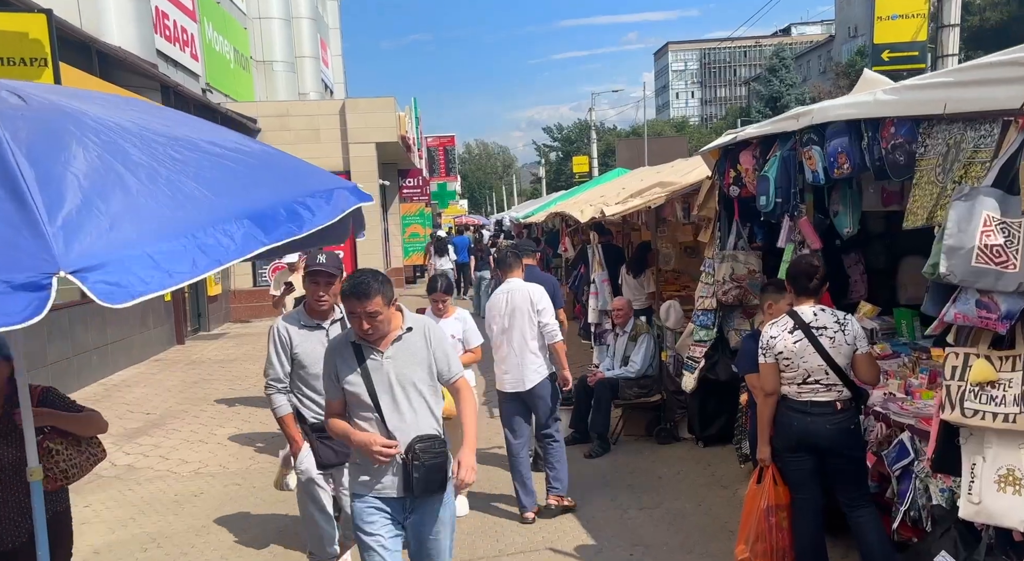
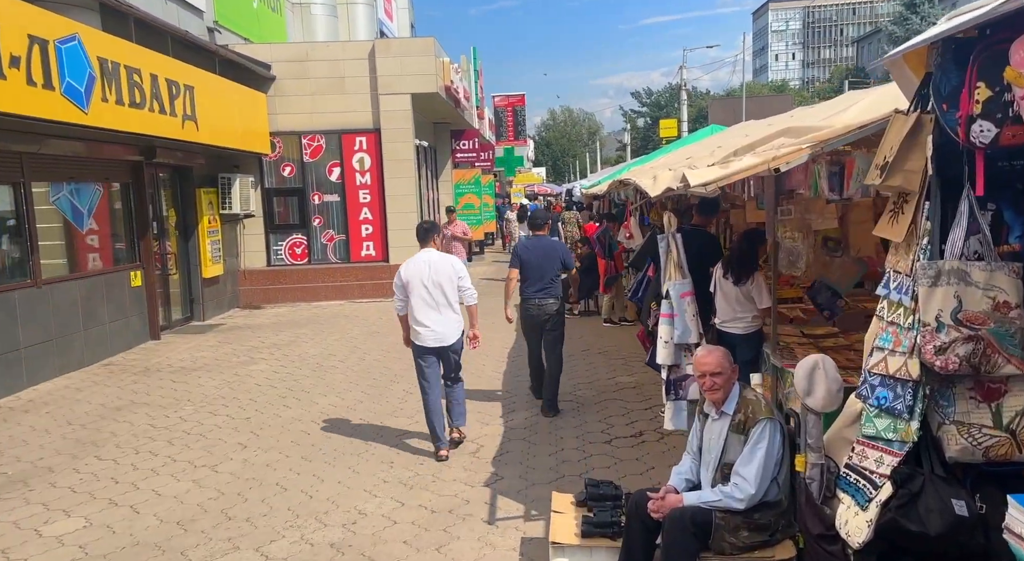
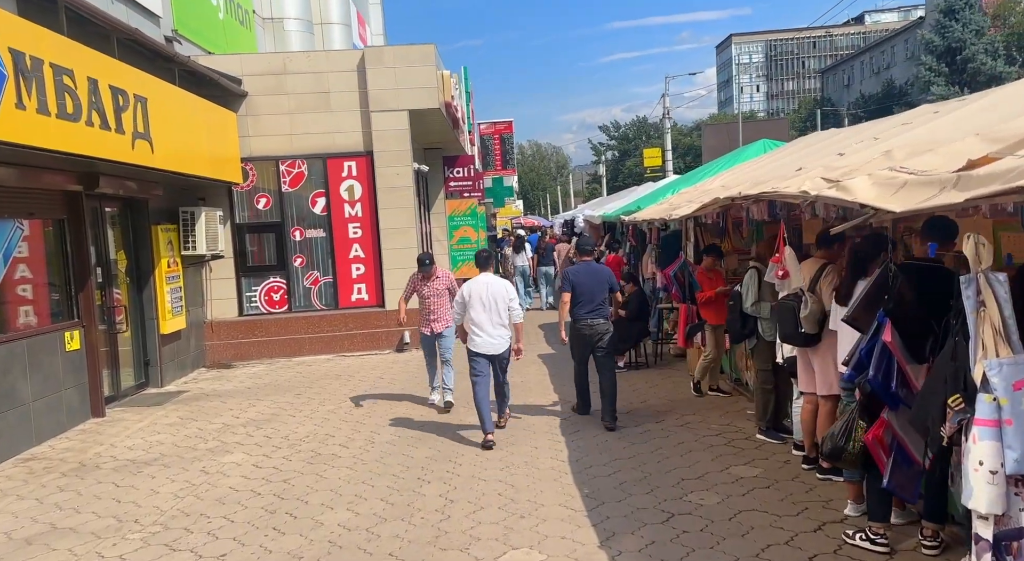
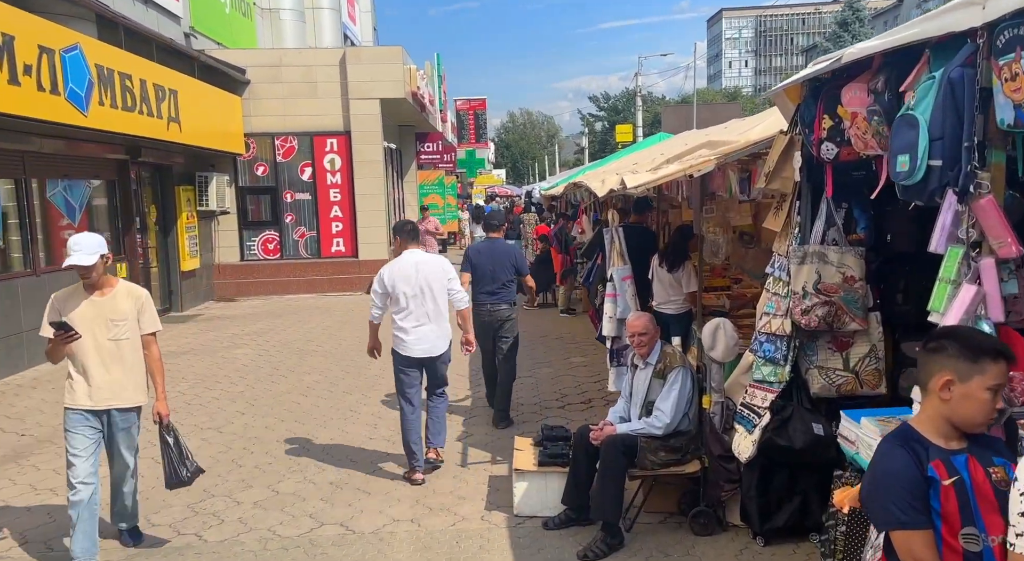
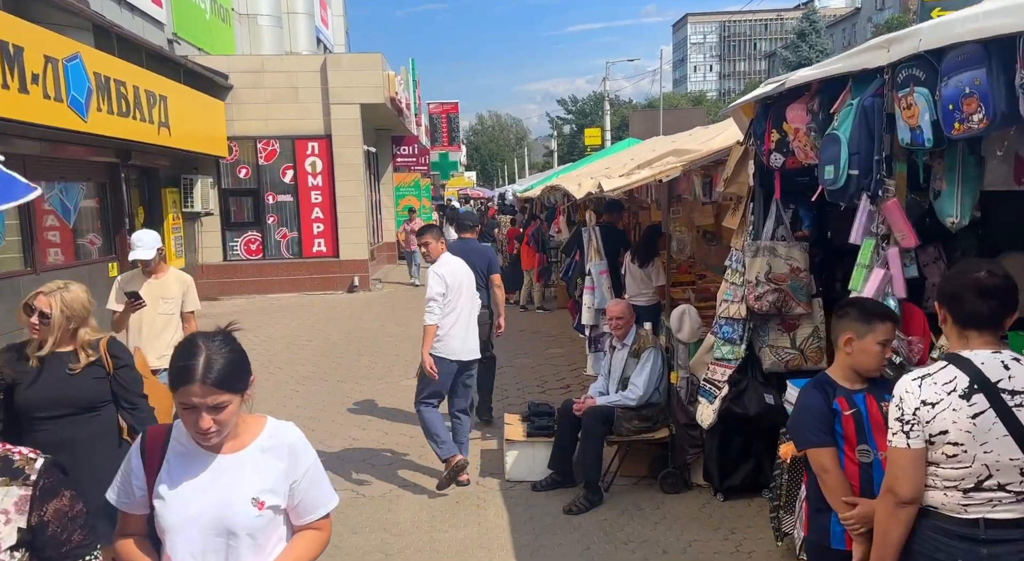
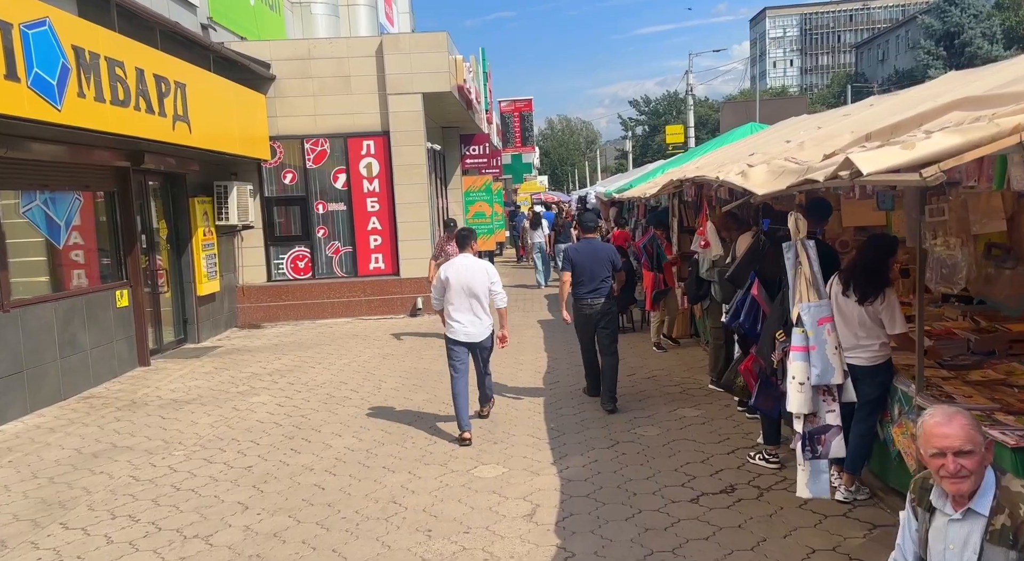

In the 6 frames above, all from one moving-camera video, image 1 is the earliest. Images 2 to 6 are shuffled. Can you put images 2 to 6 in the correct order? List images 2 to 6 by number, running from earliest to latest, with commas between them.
5, 4, 2, 6, 3
